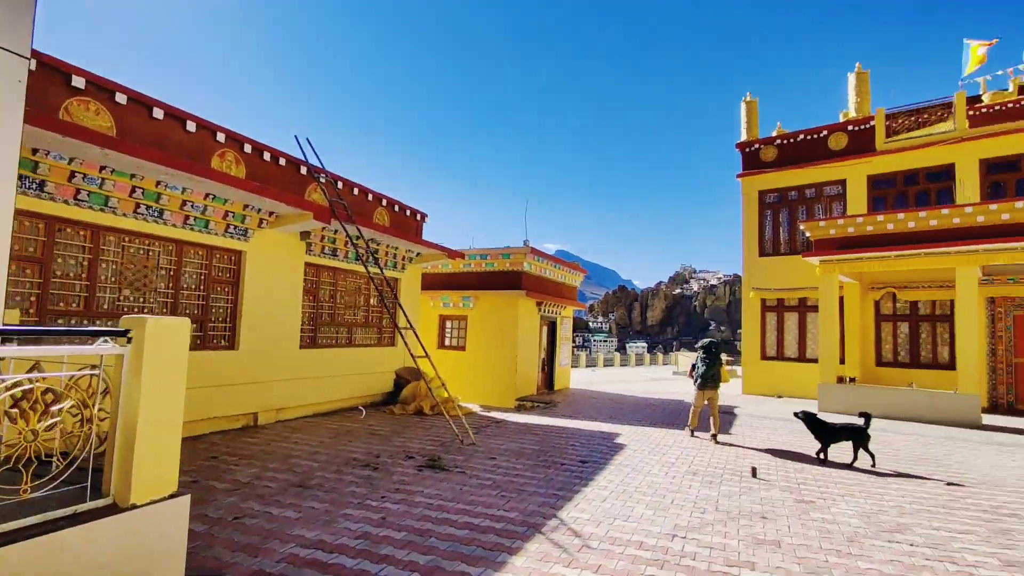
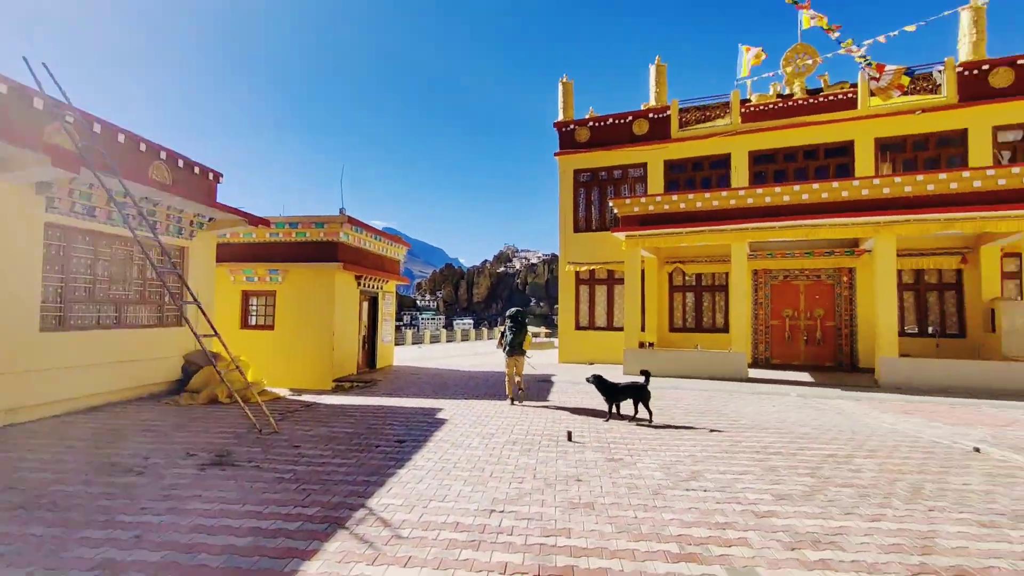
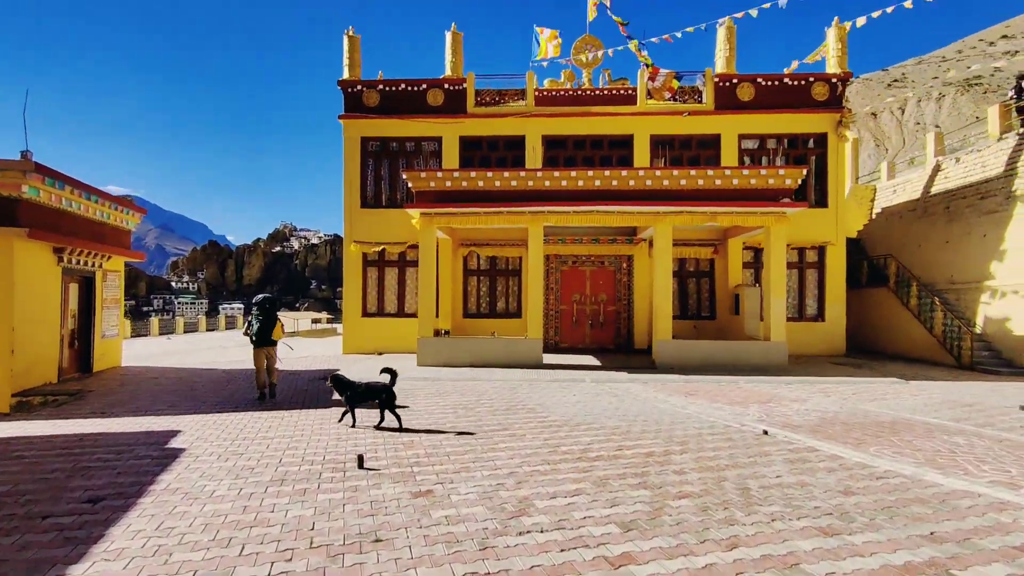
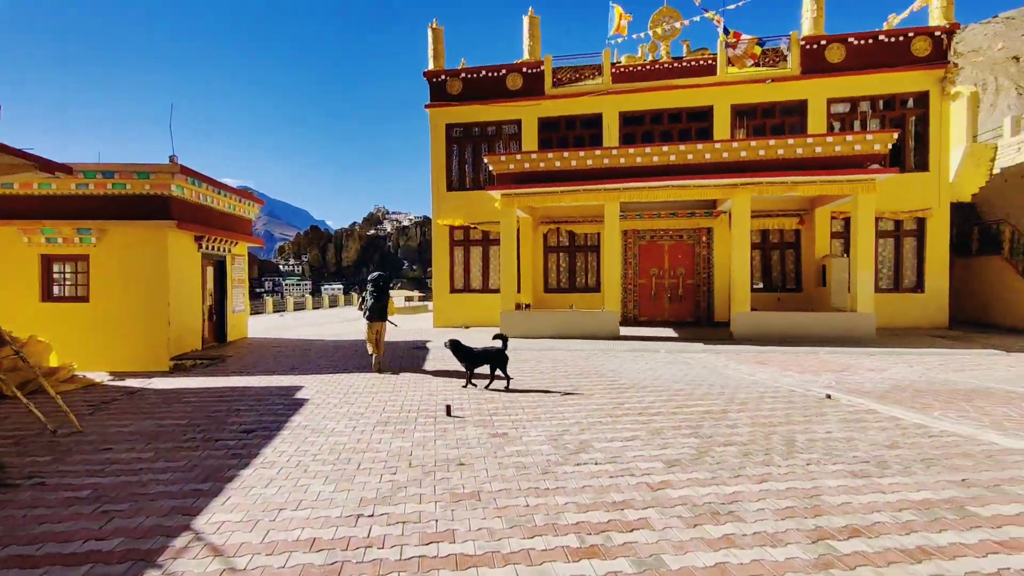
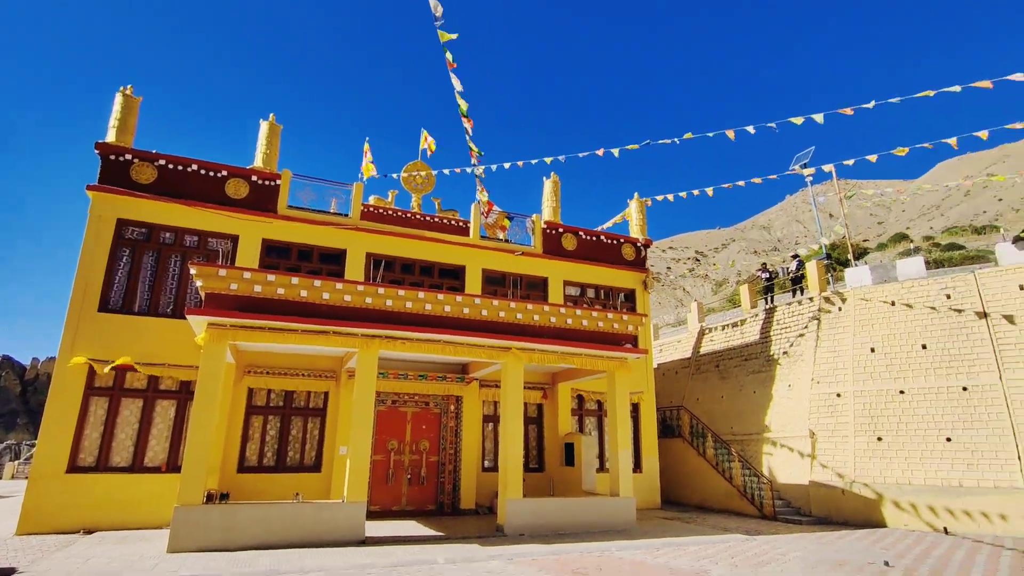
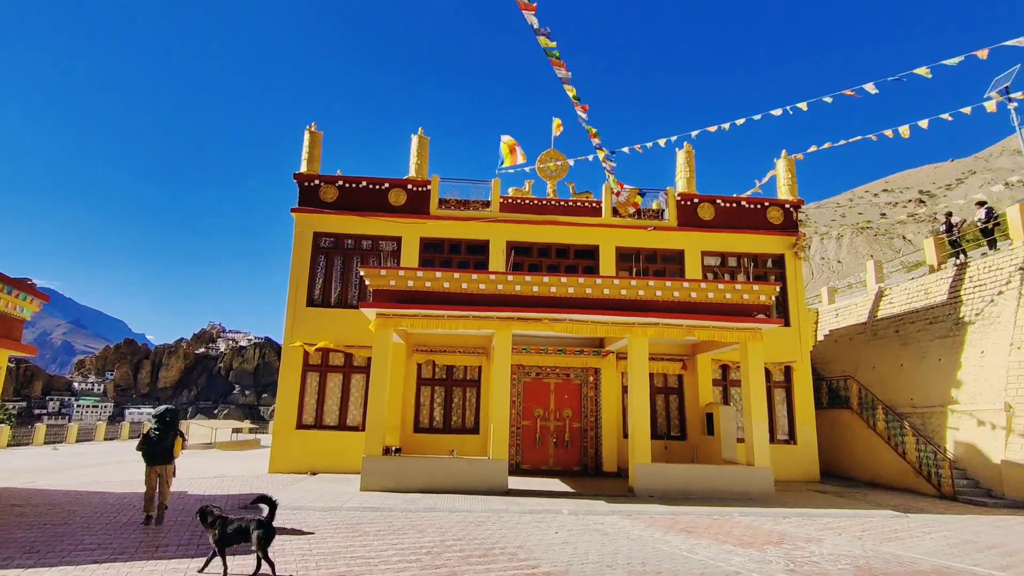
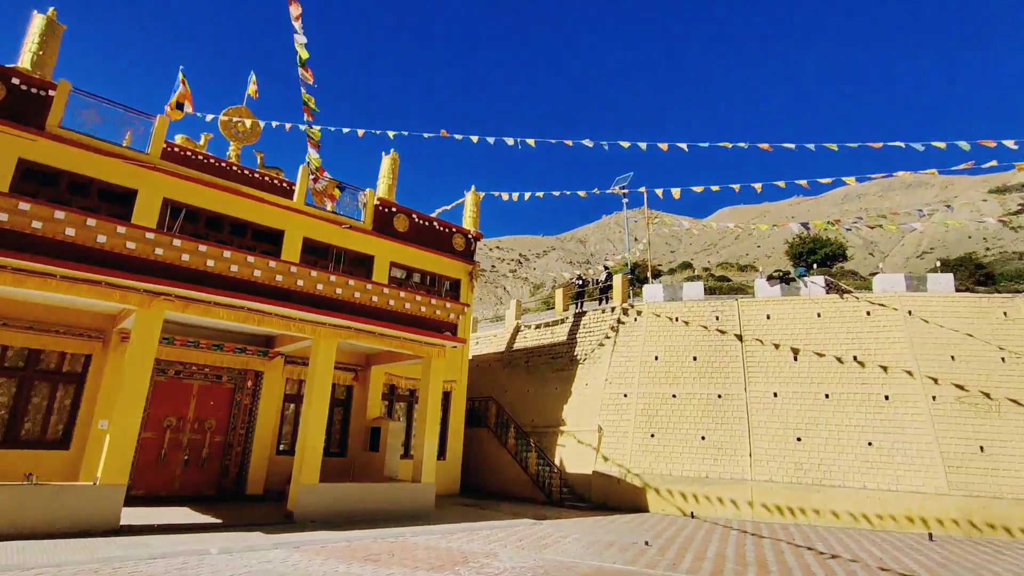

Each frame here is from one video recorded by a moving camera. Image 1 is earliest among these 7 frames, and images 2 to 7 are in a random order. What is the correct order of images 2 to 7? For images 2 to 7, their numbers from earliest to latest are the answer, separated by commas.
2, 4, 3, 6, 5, 7
